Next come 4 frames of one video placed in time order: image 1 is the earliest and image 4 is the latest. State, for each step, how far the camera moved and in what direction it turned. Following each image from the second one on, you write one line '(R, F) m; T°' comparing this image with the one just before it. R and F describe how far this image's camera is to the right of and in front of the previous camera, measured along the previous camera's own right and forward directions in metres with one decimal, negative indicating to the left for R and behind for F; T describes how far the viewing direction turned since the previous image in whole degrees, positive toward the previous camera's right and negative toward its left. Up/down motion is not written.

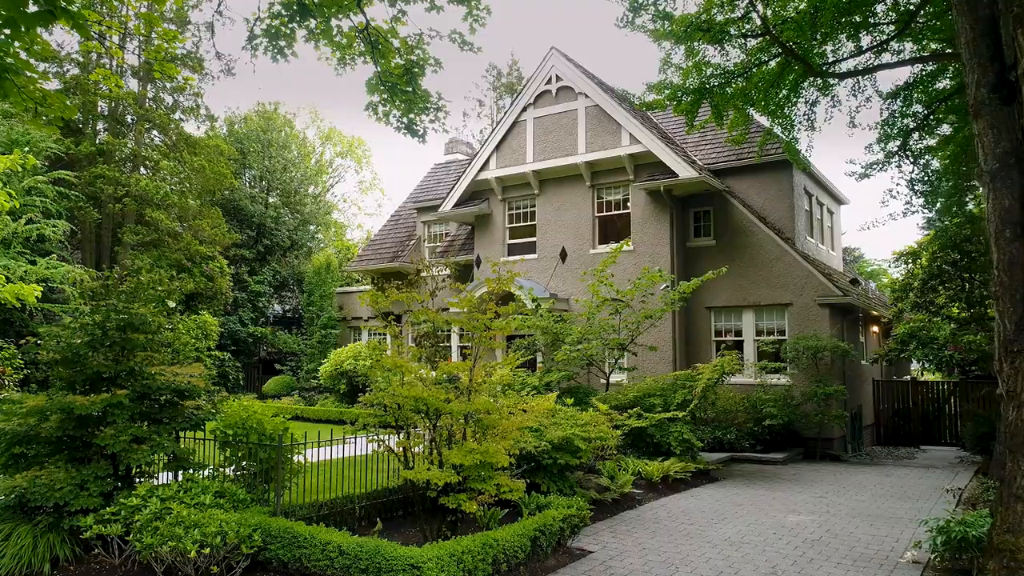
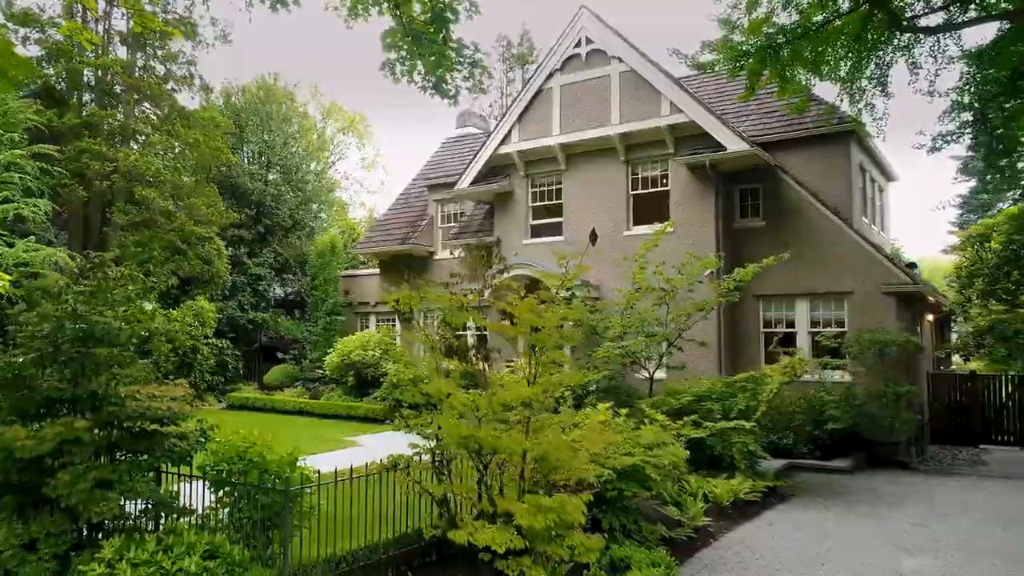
(-0.5, +1.5) m; 0°
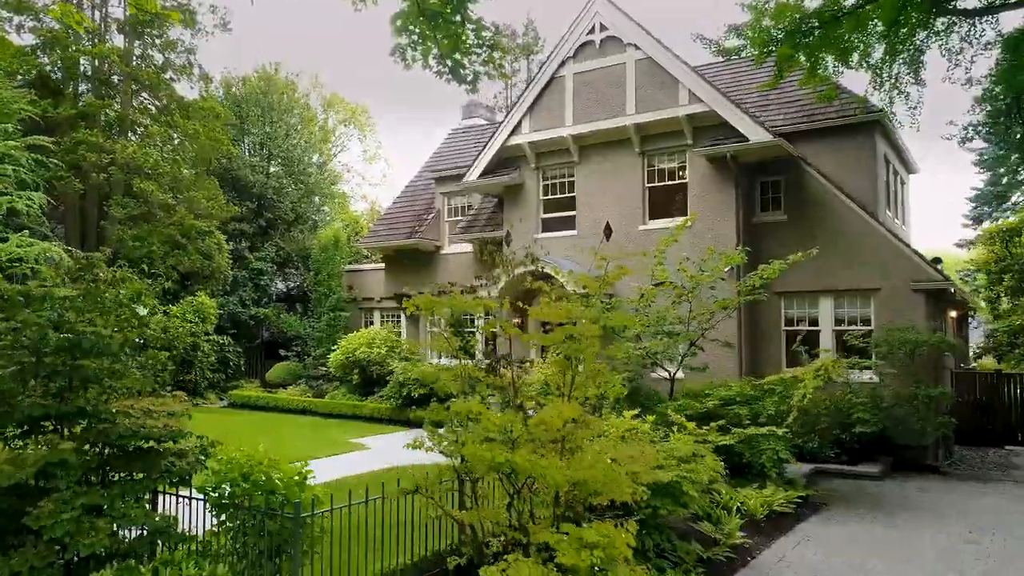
(-0.2, +0.5) m; 0°
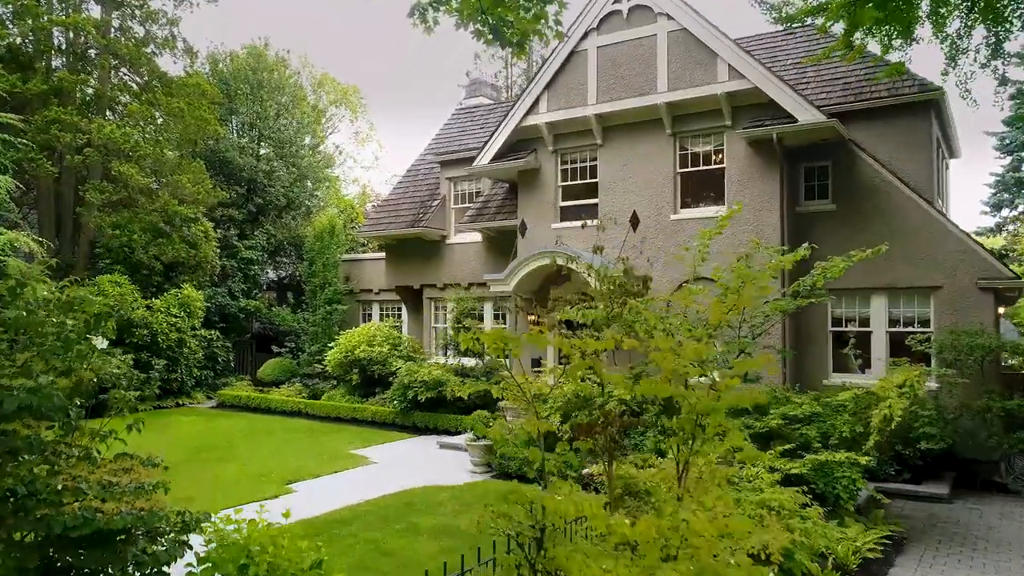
(-0.5, +1.3) m; +1°
